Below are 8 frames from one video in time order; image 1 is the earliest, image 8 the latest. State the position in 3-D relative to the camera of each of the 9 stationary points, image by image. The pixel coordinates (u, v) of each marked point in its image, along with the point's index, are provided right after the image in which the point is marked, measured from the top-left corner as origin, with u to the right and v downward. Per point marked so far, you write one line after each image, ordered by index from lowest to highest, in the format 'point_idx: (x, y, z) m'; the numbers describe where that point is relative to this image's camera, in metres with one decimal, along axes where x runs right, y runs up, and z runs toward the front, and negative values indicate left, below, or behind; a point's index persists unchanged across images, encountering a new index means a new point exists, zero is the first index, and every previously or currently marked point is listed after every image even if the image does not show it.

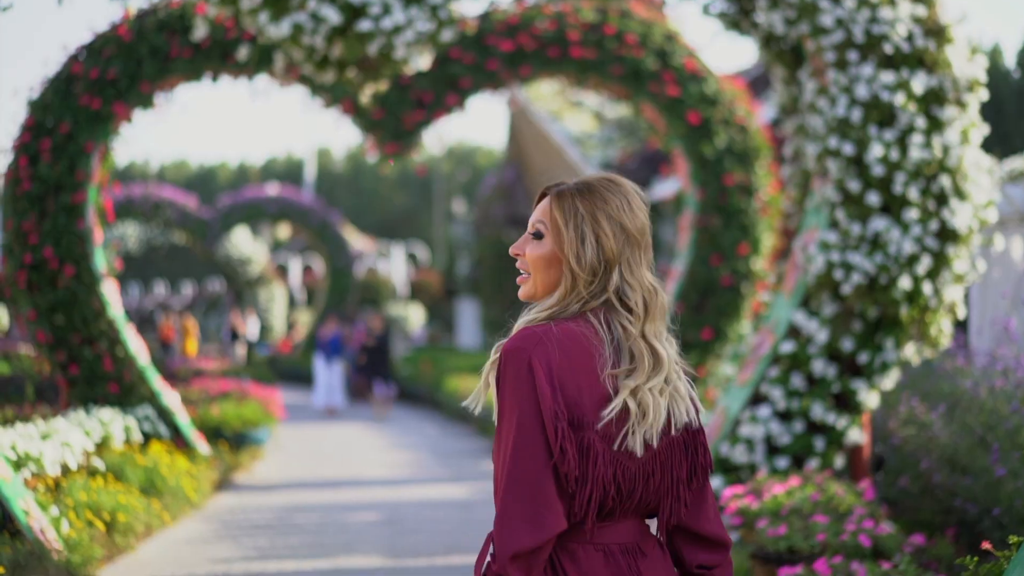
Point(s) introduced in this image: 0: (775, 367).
0: (+1.4, -0.4, +7.1) m
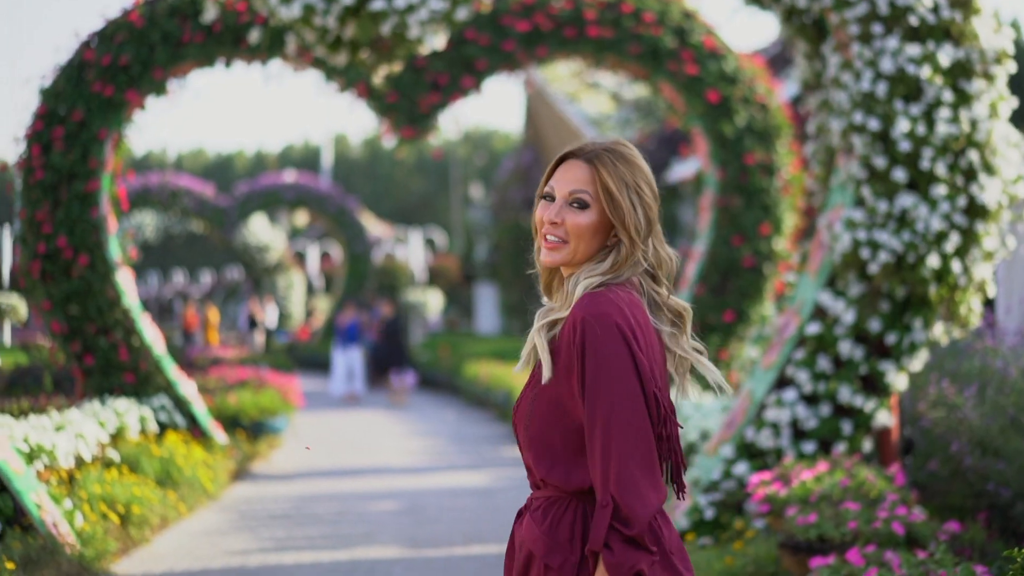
0: (+1.5, -0.3, +6.9) m
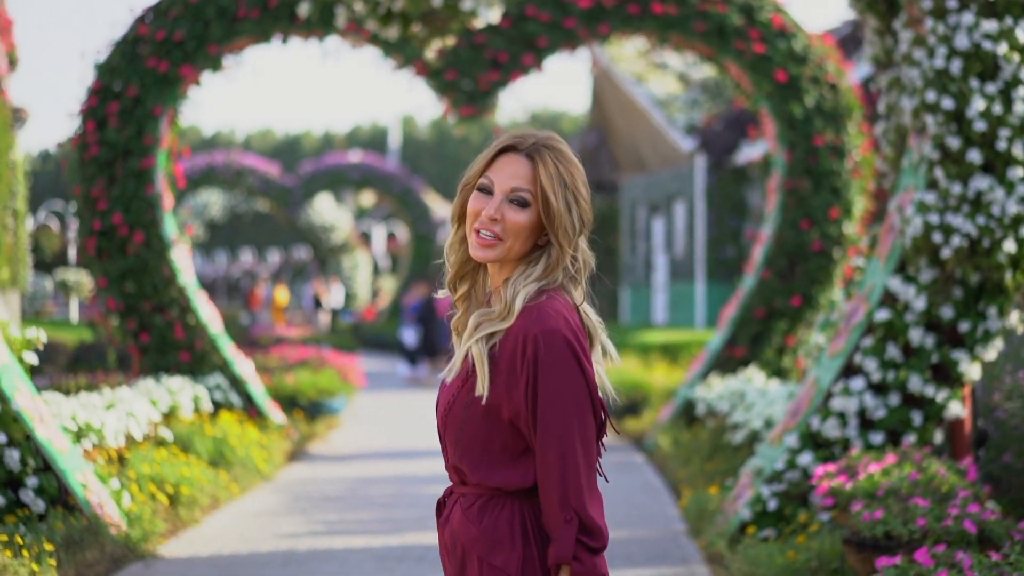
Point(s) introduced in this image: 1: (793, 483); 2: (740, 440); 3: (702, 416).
0: (+1.8, -0.2, +6.6) m
1: (+1.4, -1.0, +6.5) m
2: (+1.5, -1.0, +8.5) m
3: (+1.5, -1.0, +10.3) m
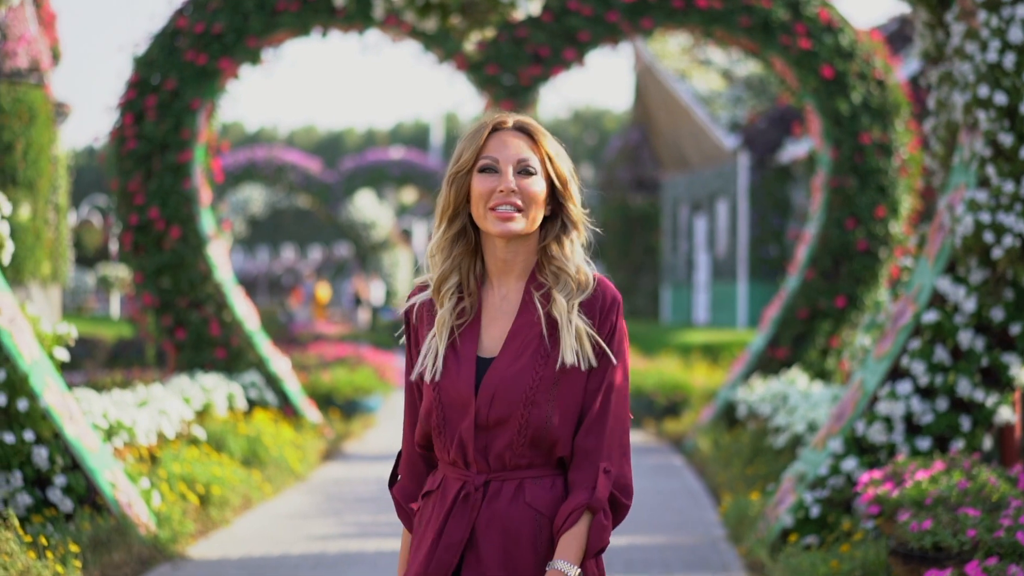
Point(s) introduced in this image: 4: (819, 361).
0: (+1.9, -0.2, +6.4) m
1: (+1.5, -1.0, +6.3) m
2: (+1.7, -1.0, +8.3) m
3: (+1.8, -1.0, +10.1) m
4: (+2.6, -0.6, +11.1) m
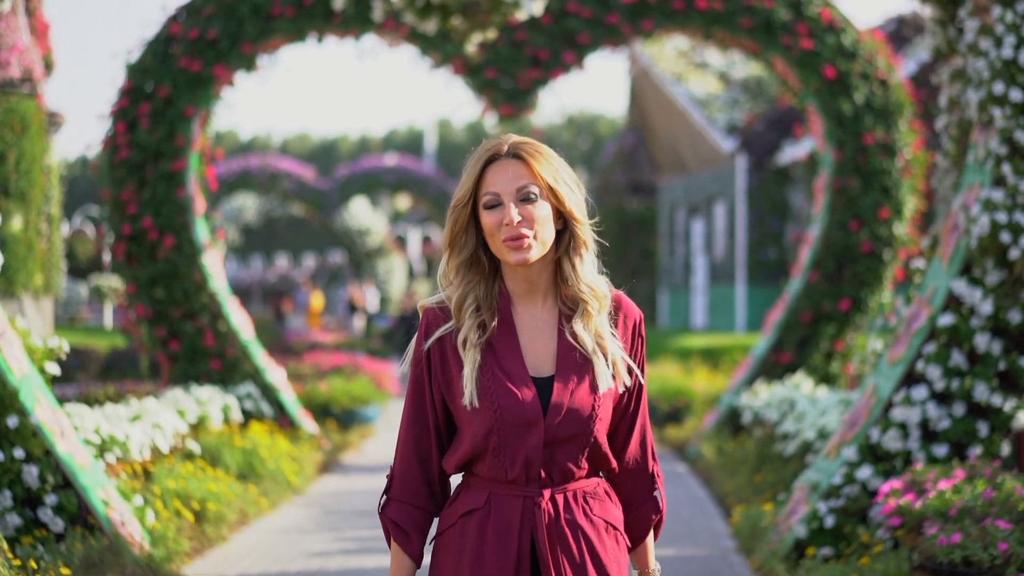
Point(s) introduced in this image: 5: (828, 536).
0: (+2.0, -0.3, +6.2) m
1: (+1.6, -1.0, +6.2) m
2: (+1.7, -1.0, +8.1) m
3: (+1.8, -1.0, +9.9) m
4: (+2.6, -0.6, +10.9) m
5: (+1.5, -1.2, +6.2) m
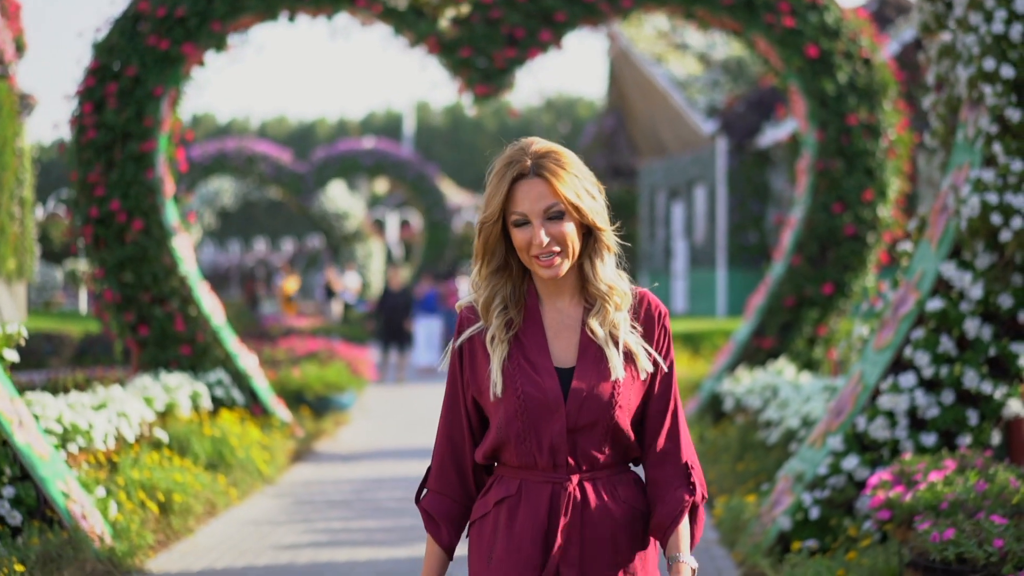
0: (+1.8, -0.2, +6.0) m
1: (+1.5, -0.9, +6.0) m
2: (+1.6, -0.9, +7.9) m
3: (+1.6, -0.9, +9.7) m
4: (+2.4, -0.5, +10.7) m
5: (+1.4, -1.1, +6.0) m
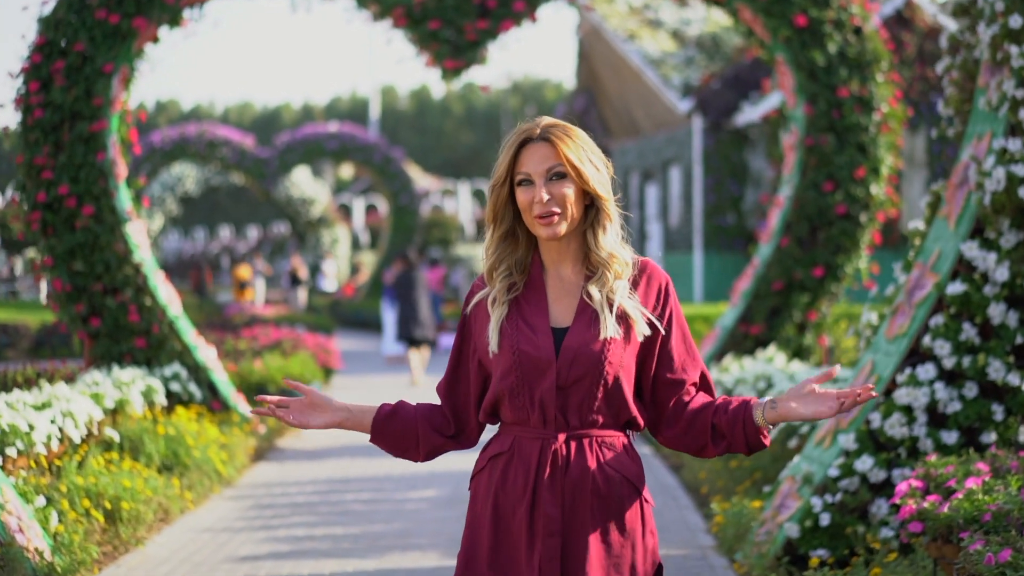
0: (+1.8, -0.1, +5.5) m
1: (+1.4, -0.8, +5.4) m
2: (+1.4, -0.8, +7.4) m
3: (+1.4, -0.8, +9.2) m
4: (+2.2, -0.4, +10.2) m
5: (+1.3, -1.0, +5.4) m
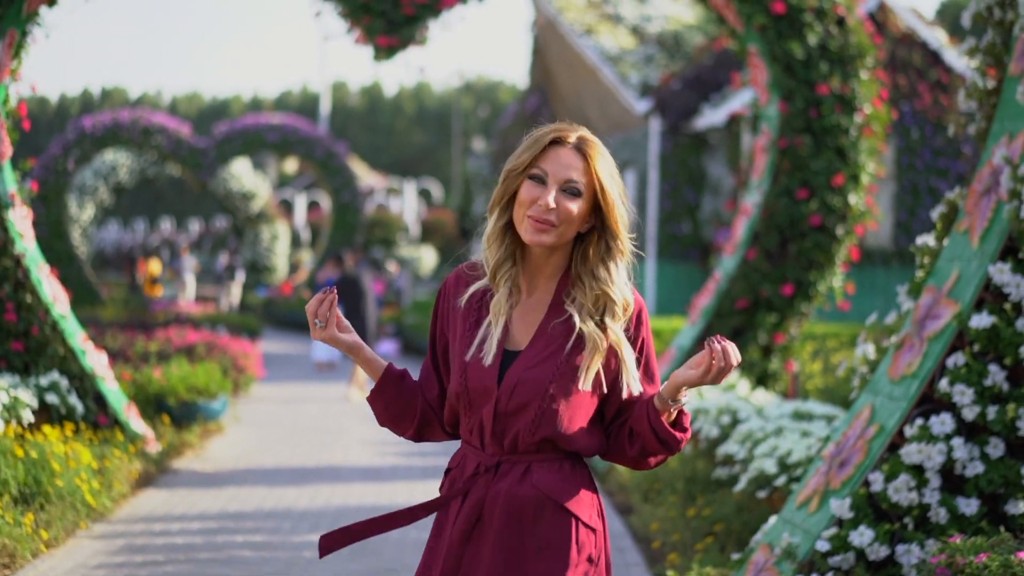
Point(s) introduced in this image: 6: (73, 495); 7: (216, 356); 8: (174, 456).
0: (+1.5, -0.2, +4.4) m
1: (+1.1, -0.9, +4.3) m
2: (+1.1, -0.9, +6.3) m
3: (+1.0, -0.9, +8.1) m
4: (+1.7, -0.5, +9.1) m
5: (+1.0, -1.1, +4.3) m
6: (-2.3, -1.1, +6.9) m
7: (-2.8, -0.6, +12.7) m
8: (-2.4, -1.2, +9.4) m
